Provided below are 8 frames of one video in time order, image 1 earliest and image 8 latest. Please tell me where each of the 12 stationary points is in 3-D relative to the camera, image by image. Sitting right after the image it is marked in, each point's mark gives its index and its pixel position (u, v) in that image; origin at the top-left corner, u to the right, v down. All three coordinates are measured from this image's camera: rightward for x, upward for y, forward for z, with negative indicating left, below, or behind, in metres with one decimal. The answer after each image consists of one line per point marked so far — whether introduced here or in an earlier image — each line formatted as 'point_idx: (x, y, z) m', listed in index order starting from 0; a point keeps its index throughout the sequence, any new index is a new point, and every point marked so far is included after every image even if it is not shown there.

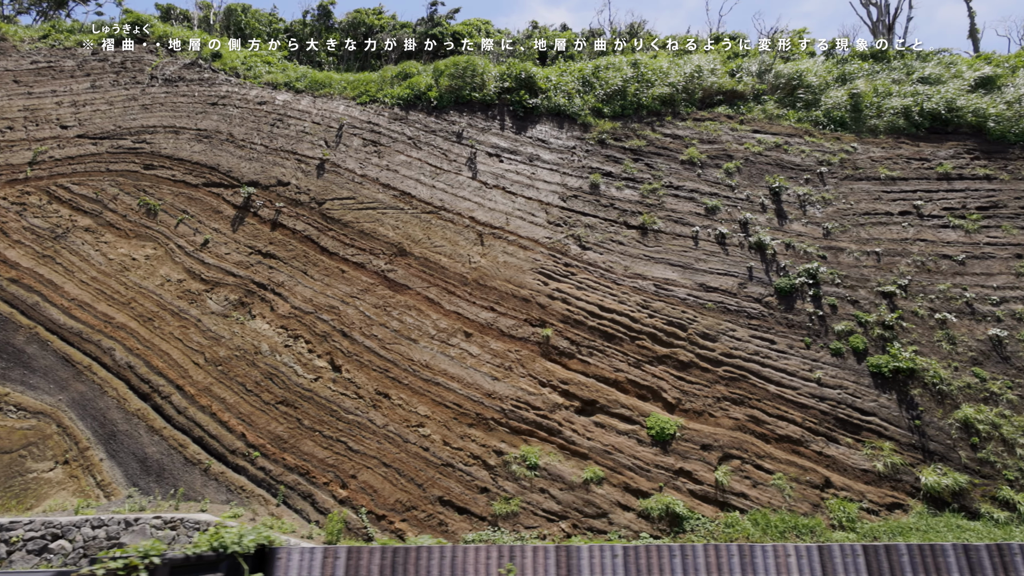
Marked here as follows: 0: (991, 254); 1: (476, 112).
0: (+14.2, +1.0, +9.3) m
1: (-1.3, +6.4, +11.4) m
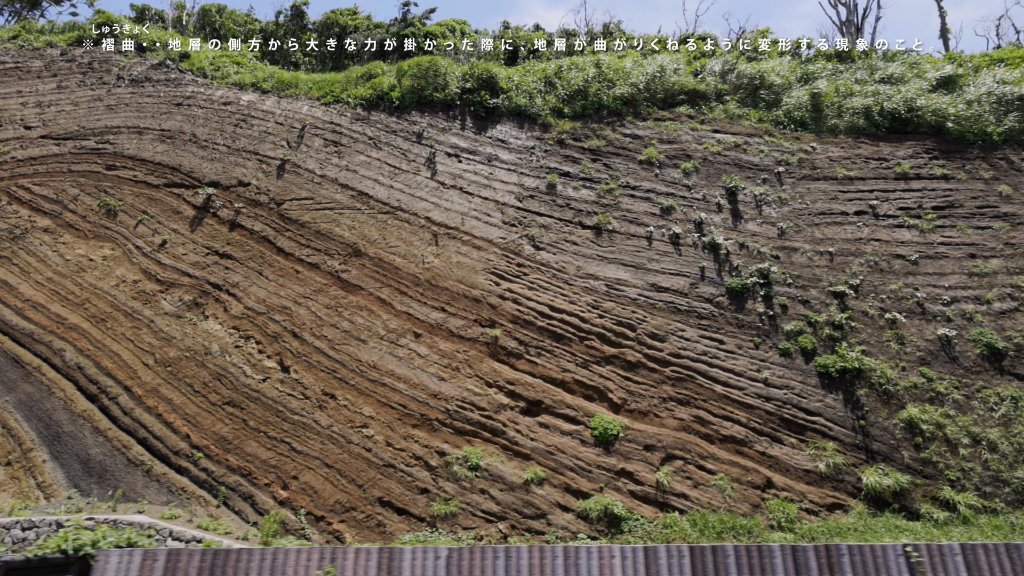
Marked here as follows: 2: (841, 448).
0: (+12.8, +1.0, +9.3) m
1: (-2.7, +6.4, +11.4) m
2: (+8.0, -3.9, +7.7) m
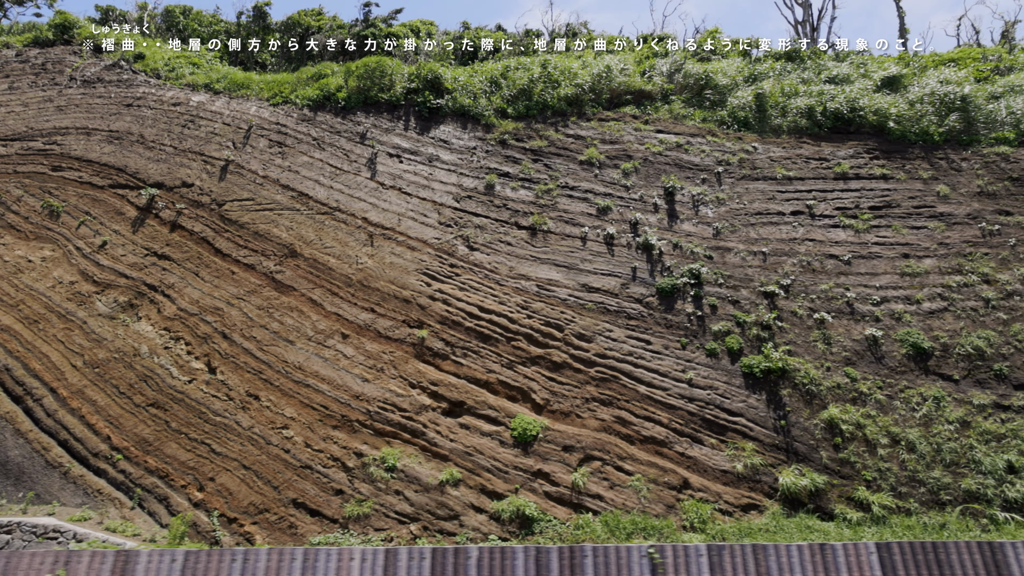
0: (+10.9, +1.0, +9.3) m
1: (-4.7, +6.3, +11.4) m
2: (+6.1, -3.9, +7.7) m
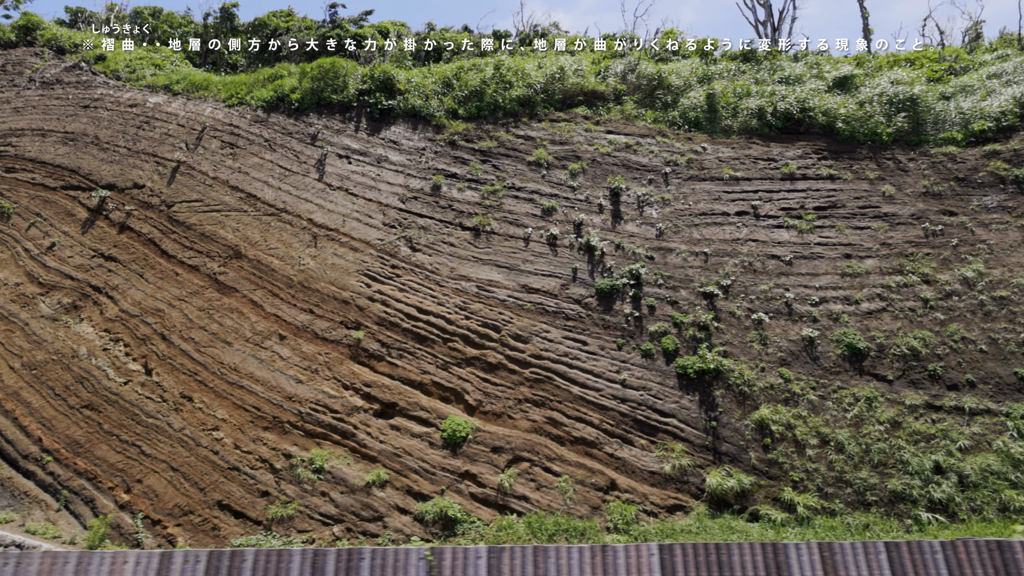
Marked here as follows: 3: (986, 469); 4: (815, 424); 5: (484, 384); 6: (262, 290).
0: (+9.1, +1.0, +9.3) m
1: (-6.4, +6.3, +11.4) m
2: (+4.3, -3.9, +7.7) m
3: (+11.0, -4.2, +7.3) m
4: (+7.5, -3.4, +7.8) m
5: (-0.7, -2.5, +8.2) m
6: (-7.4, -0.1, +9.2) m
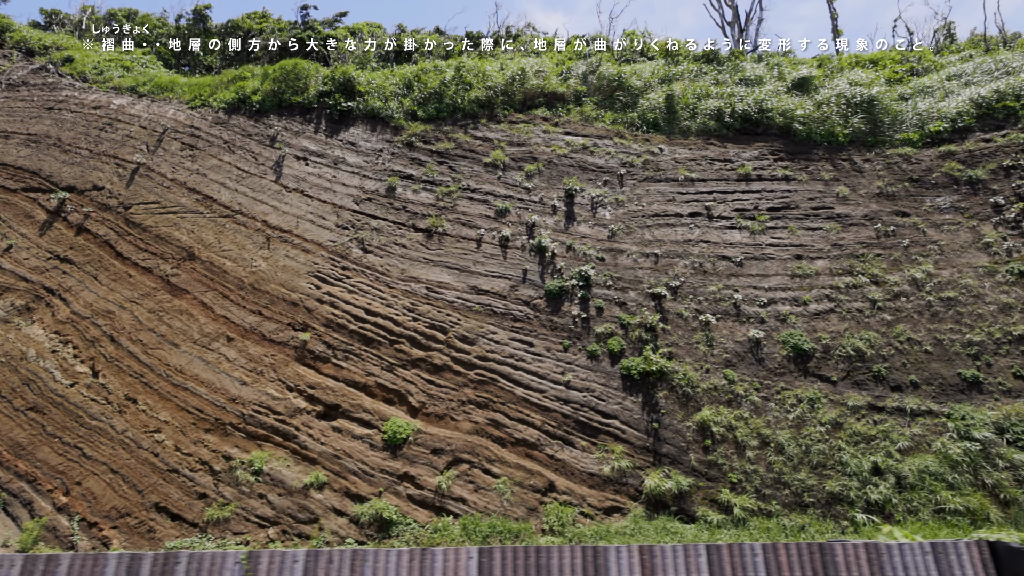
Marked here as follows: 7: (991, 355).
0: (+7.7, +1.0, +9.3) m
1: (-7.9, +6.2, +11.4) m
2: (+2.9, -4.0, +7.7) m
3: (+9.5, -4.2, +7.3) m
4: (+6.0, -3.4, +7.8) m
5: (-2.2, -2.5, +8.2) m
6: (-8.8, -0.1, +9.3) m
7: (+12.5, -1.8, +8.2) m
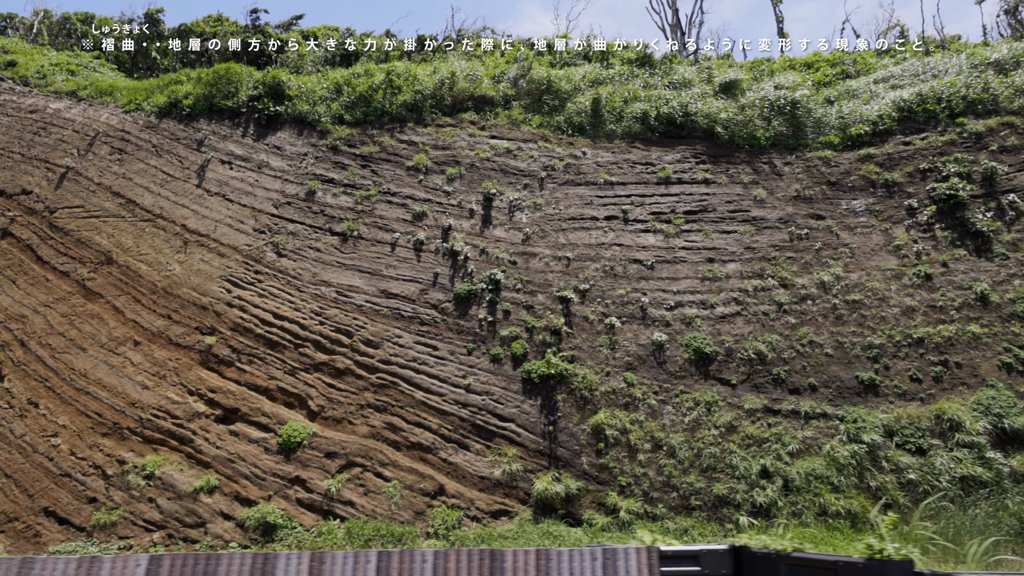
0: (+5.1, +0.9, +9.4) m
1: (-10.5, +6.1, +11.5) m
2: (+0.3, -4.1, +7.7) m
3: (+6.9, -4.3, +7.3) m
4: (+3.4, -3.5, +7.8) m
5: (-4.8, -2.6, +8.2) m
6: (-11.4, -0.2, +9.3) m
7: (+9.9, -1.8, +8.2) m
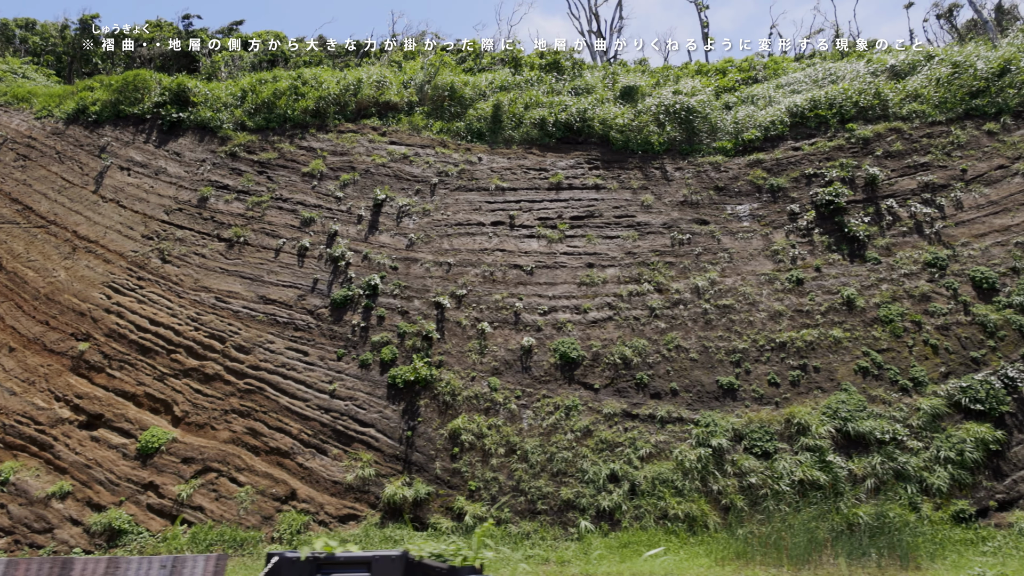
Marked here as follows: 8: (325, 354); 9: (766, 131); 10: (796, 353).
0: (+1.5, +0.7, +9.5) m
1: (-14.1, +5.9, +11.5) m
2: (-3.2, -4.2, +7.8) m
3: (+3.4, -4.4, +7.4) m
4: (-0.1, -3.6, +7.9) m
5: (-8.3, -2.8, +8.3) m
6: (-15.0, -0.4, +9.3) m
7: (+6.3, -2.0, +8.3) m
8: (-5.1, -1.8, +8.6) m
9: (+8.7, +5.4, +10.8) m
10: (+7.5, -1.7, +8.3) m
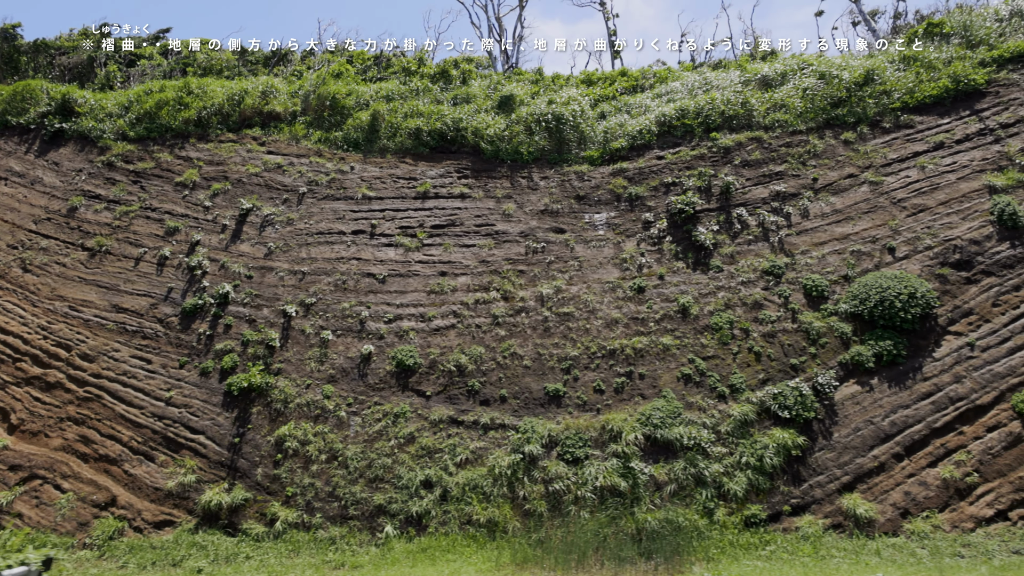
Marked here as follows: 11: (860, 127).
0: (-3.0, +0.5, +9.6) m
1: (-18.6, +5.6, +11.7) m
2: (-7.7, -4.5, +7.9) m
3: (-1.1, -4.7, +7.5) m
4: (-4.6, -3.9, +8.0) m
5: (-12.8, -3.1, +8.4) m
6: (-19.4, -0.7, +9.5) m
7: (+1.9, -2.2, +8.5) m
8: (-9.6, -2.1, +8.7) m
9: (+4.3, +5.2, +11.0) m
10: (+3.0, -2.0, +8.5) m
11: (+11.6, +5.4, +10.5) m
